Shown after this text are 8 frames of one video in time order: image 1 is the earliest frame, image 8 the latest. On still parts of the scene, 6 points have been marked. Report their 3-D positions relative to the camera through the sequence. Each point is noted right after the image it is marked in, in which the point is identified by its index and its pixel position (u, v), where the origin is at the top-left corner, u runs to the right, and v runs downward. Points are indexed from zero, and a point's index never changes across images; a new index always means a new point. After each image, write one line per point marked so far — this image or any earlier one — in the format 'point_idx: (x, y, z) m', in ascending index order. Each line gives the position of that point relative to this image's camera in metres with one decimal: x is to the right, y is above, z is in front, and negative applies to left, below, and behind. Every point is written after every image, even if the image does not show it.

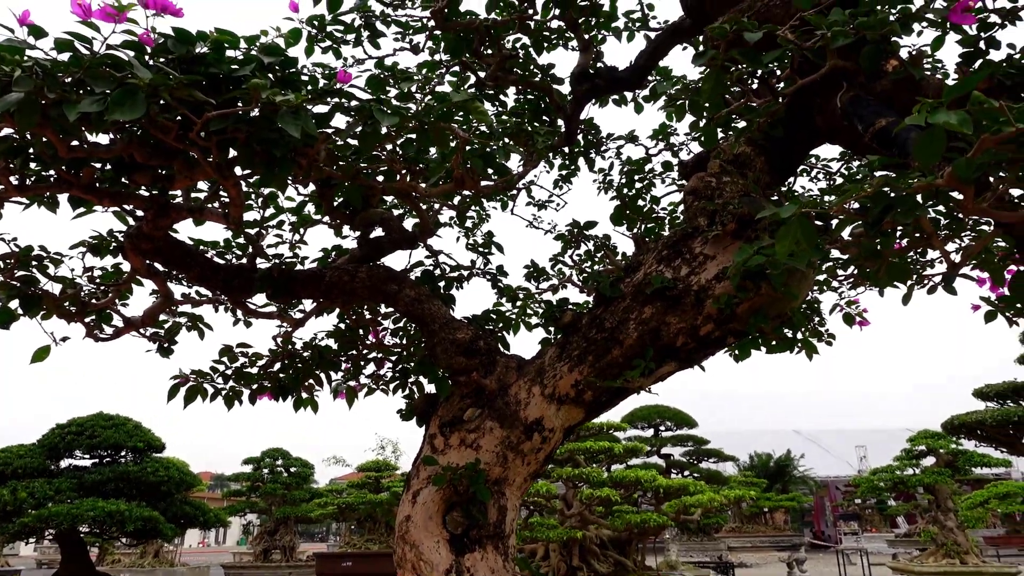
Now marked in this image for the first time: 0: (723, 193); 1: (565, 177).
0: (+0.6, +0.3, +2.2) m
1: (+0.2, +0.5, +3.3) m
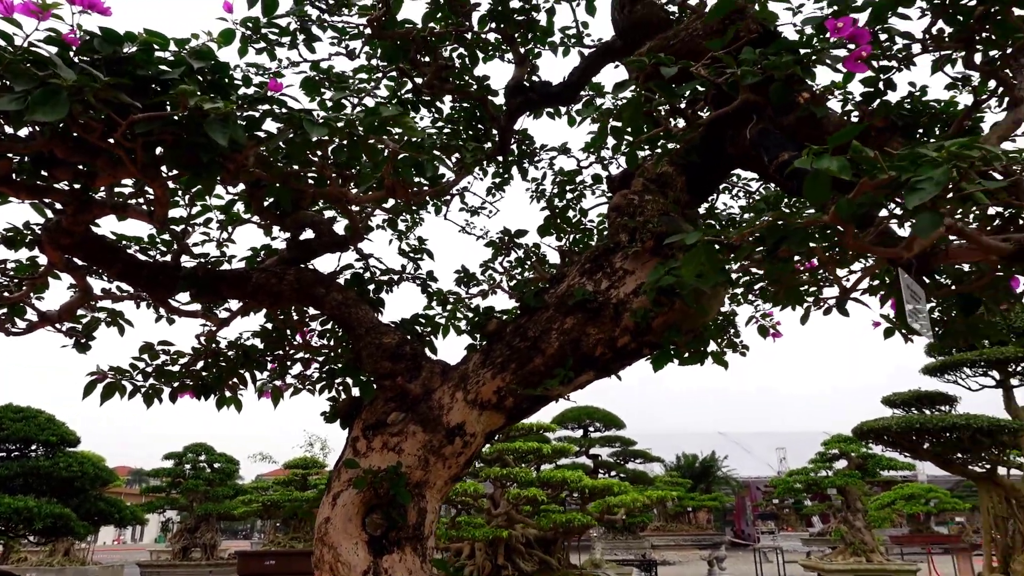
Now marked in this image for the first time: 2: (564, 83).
0: (+0.4, +0.2, +2.3) m
1: (-0.1, +0.5, +3.3) m
2: (+0.2, +0.8, +3.0) m
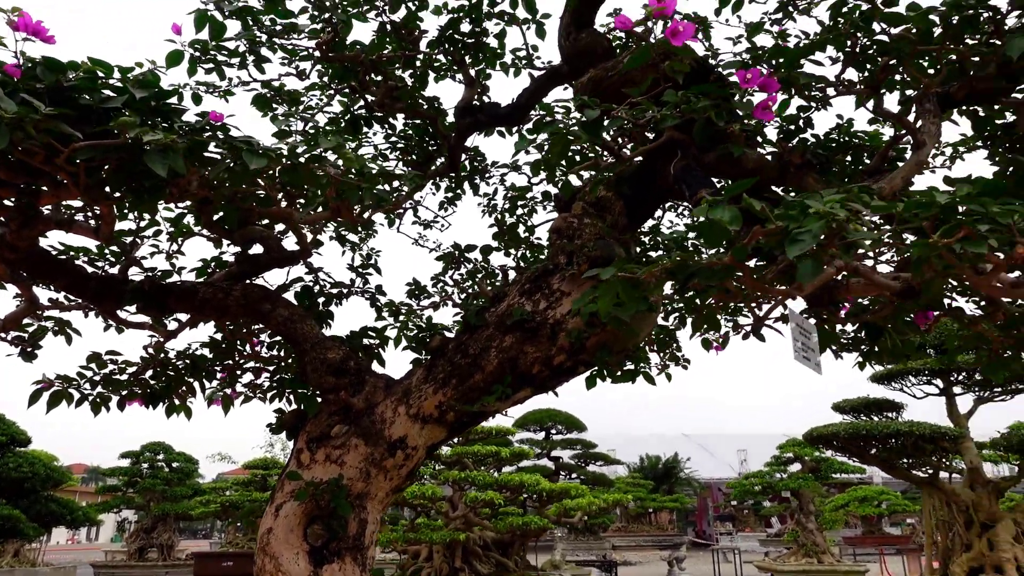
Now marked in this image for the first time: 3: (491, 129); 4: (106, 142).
0: (+0.2, +0.2, +2.4) m
1: (-0.3, +0.4, +3.4) m
2: (0.0, +0.8, +3.1) m
3: (-0.1, +0.6, +3.1) m
4: (-0.9, +0.3, +1.5) m
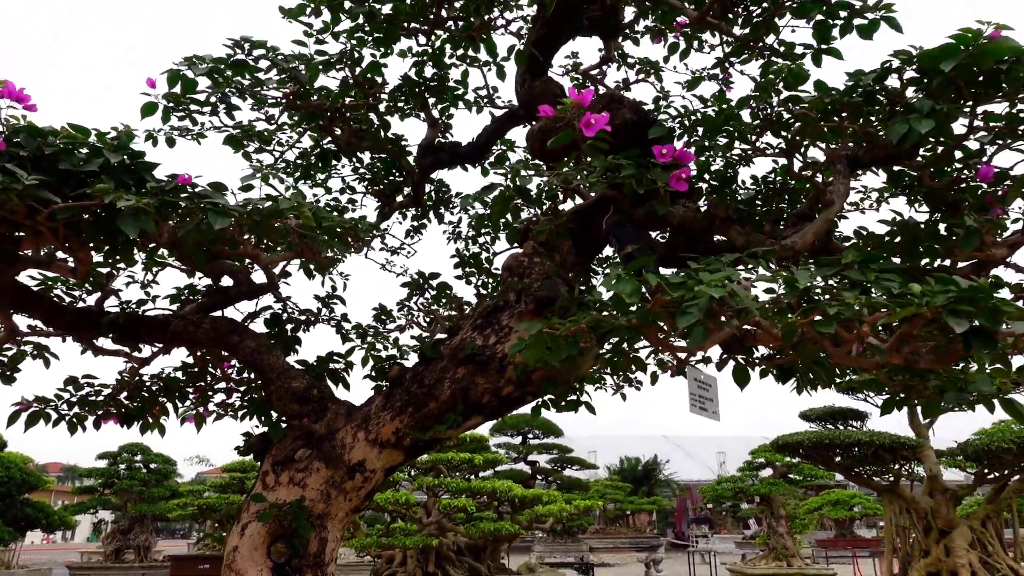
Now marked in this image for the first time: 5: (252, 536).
0: (+0.1, +0.1, +2.6) m
1: (-0.5, +0.3, +3.6) m
2: (-0.2, +0.6, +3.3) m
3: (-0.3, +0.5, +3.3) m
4: (-1.0, +0.2, +1.7) m
5: (-0.9, -0.8, +2.5) m
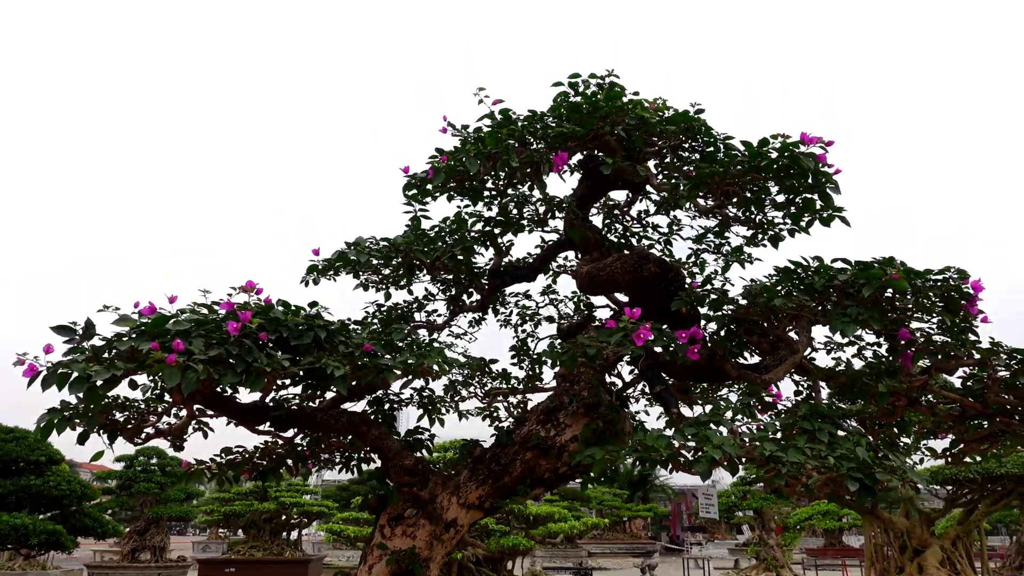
0: (+0.3, -0.5, +3.5) m
1: (-0.2, -0.2, +4.5) m
2: (+0.1, +0.1, +4.2) m
3: (0.0, 0.0, +4.2) m
4: (-0.7, -0.3, +2.6) m
5: (-0.6, -1.3, +3.4) m
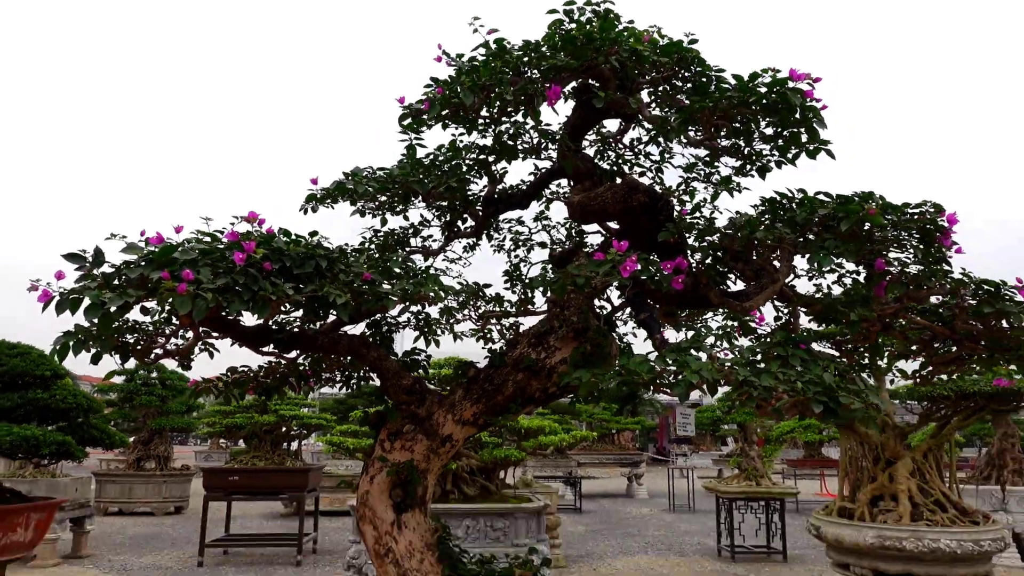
0: (+0.3, -0.1, +3.7) m
1: (-0.3, +0.3, +4.6) m
2: (+0.1, +0.6, +4.3) m
3: (0.0, +0.5, +4.3) m
4: (-0.8, 0.0, +2.8) m
5: (-0.7, -1.0, +3.6) m
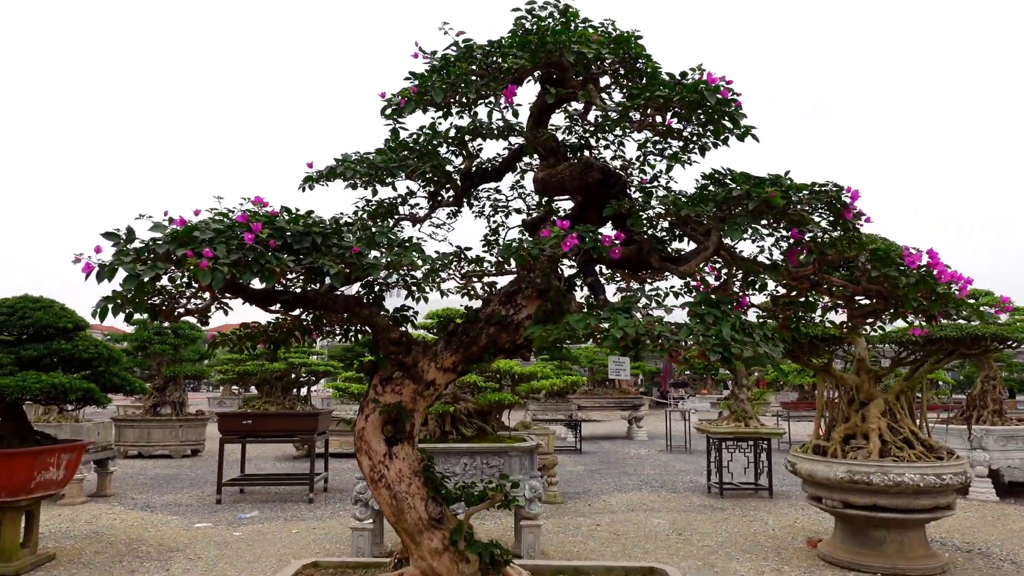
0: (+0.1, +0.1, +4.2) m
1: (-0.4, +0.5, +5.2) m
2: (-0.1, +0.8, +4.8) m
3: (-0.2, +0.7, +4.8) m
4: (-0.9, +0.1, +3.3) m
5: (-0.8, -0.8, +4.3) m
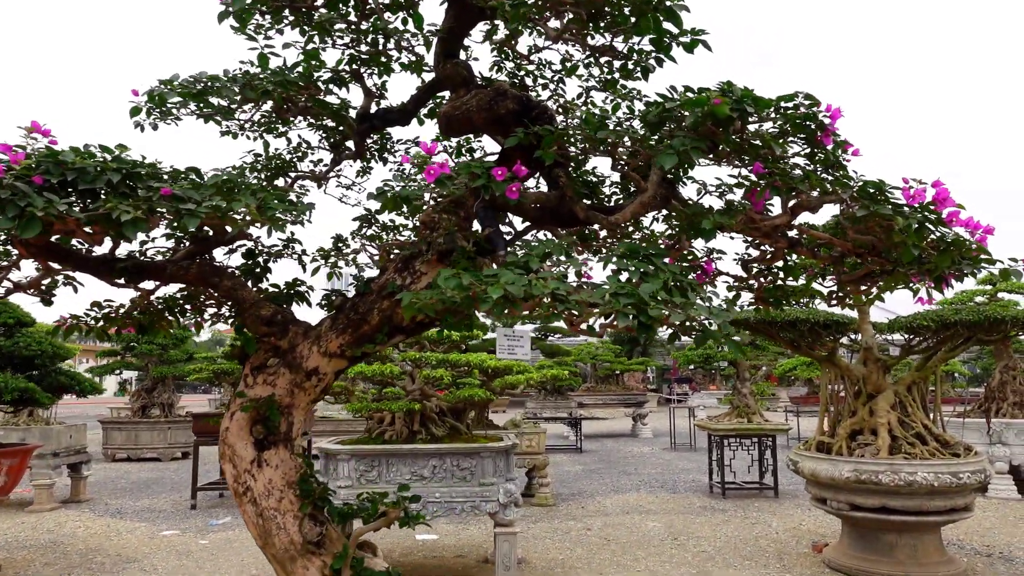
0: (-0.3, +0.3, +3.4) m
1: (-0.9, +0.7, +4.3) m
2: (-0.6, +1.0, +3.9) m
3: (-0.7, +0.9, +4.0) m
4: (-1.4, +0.2, +2.5) m
5: (-1.3, -0.6, +3.4) m
